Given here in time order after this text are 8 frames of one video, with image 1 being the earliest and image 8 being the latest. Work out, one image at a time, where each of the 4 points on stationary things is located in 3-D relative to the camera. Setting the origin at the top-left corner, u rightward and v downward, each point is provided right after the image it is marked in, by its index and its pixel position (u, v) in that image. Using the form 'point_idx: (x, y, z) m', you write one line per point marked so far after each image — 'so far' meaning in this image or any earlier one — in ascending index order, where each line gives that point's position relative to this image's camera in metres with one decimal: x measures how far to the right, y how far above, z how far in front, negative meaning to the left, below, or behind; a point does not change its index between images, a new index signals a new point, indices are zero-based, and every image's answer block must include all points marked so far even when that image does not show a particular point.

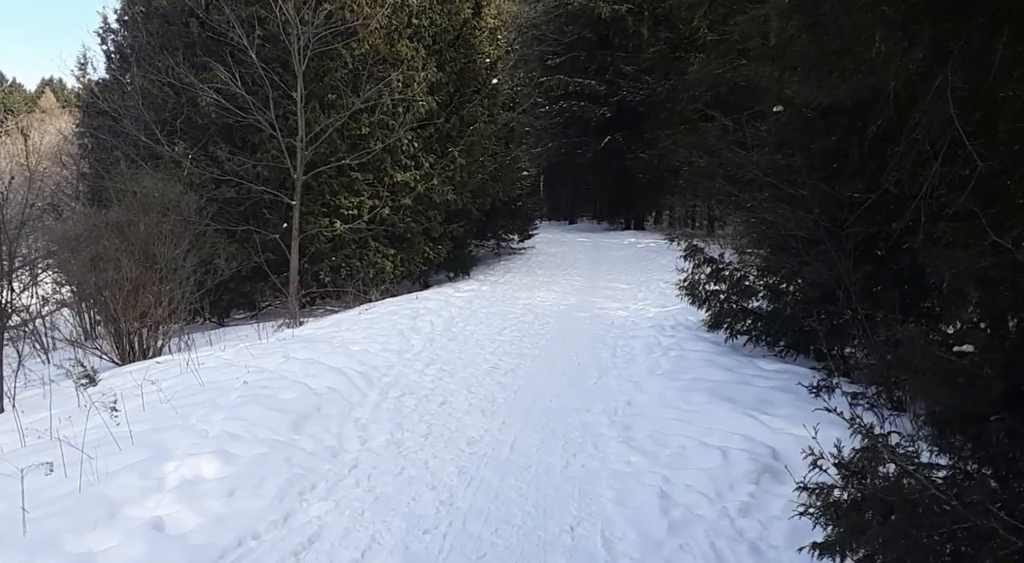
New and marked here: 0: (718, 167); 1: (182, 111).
0: (+2.5, +1.4, +9.3) m
1: (-6.0, +3.1, +13.8) m
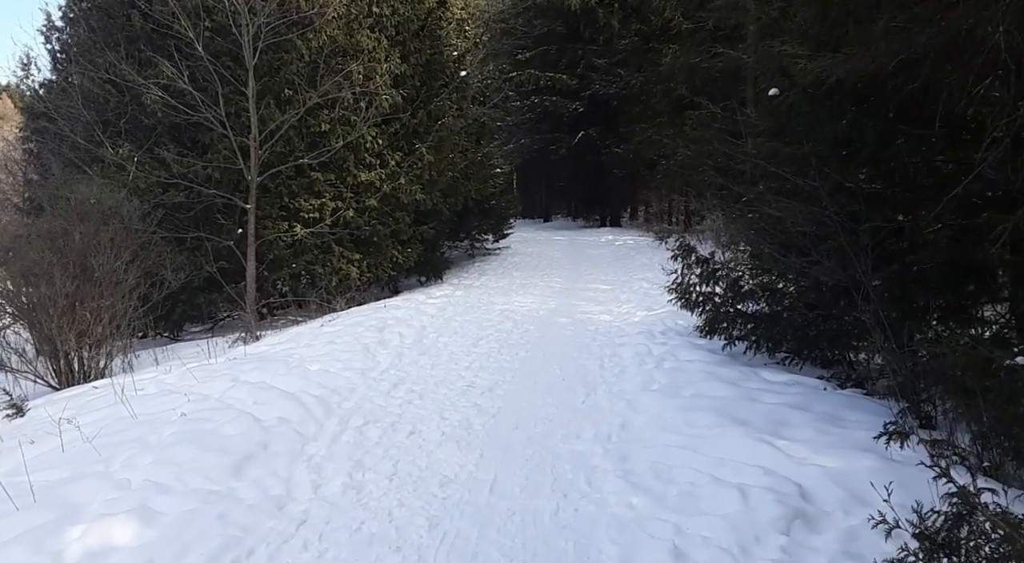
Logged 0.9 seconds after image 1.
0: (+2.2, +1.4, +8.6) m
1: (-6.5, +2.9, +12.8) m
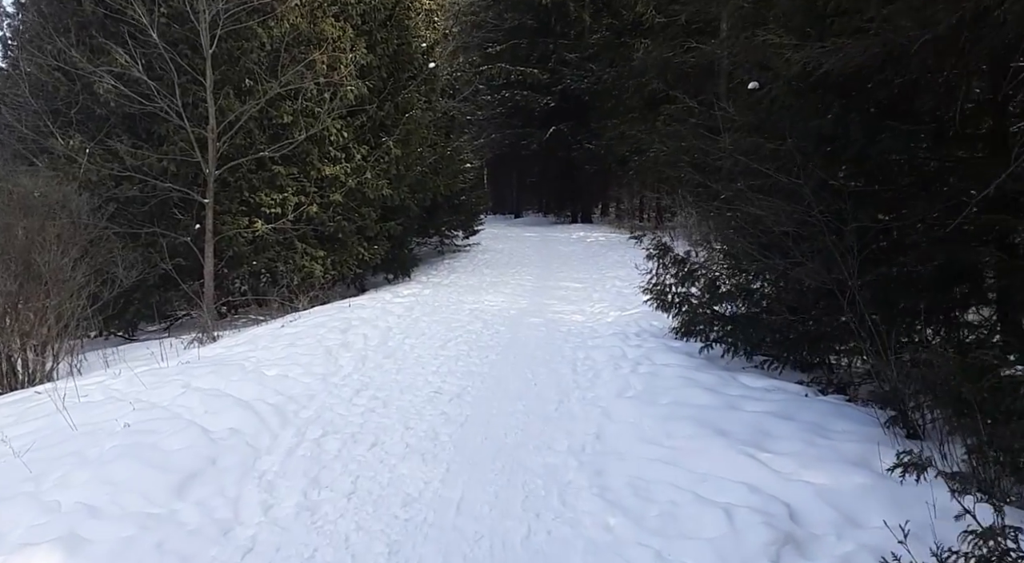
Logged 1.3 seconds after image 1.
0: (+1.9, +1.4, +8.3) m
1: (-7.0, +2.9, +12.2) m
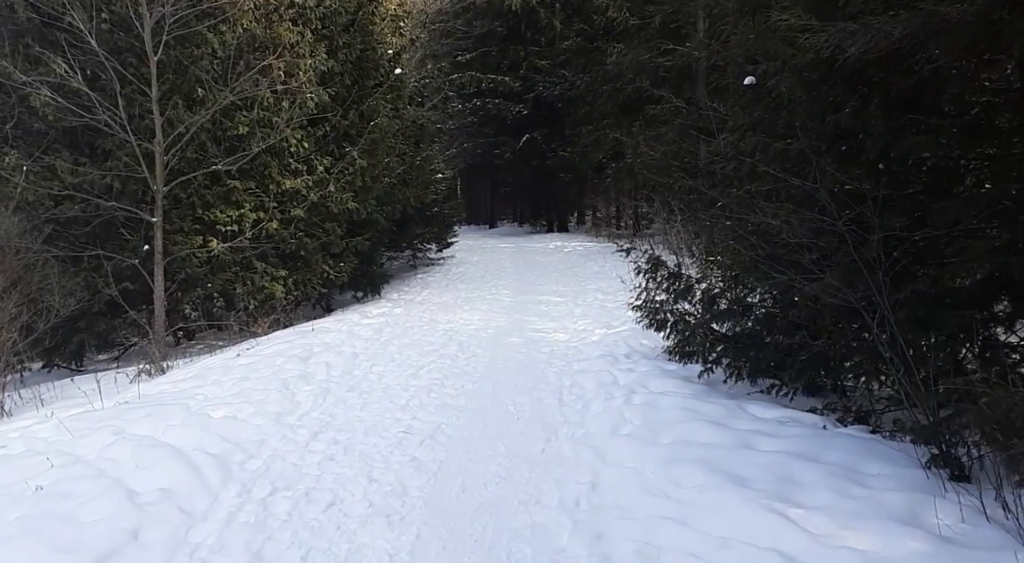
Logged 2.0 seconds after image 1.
0: (+1.6, +1.2, +7.7) m
1: (-7.4, +2.5, +11.2) m
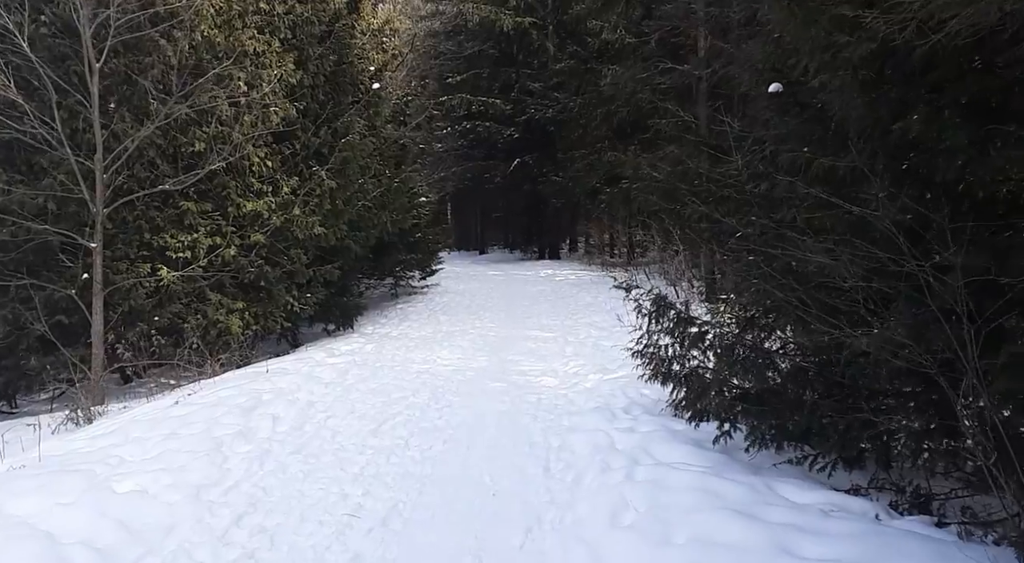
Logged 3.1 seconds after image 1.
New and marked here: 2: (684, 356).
0: (+1.4, +0.9, +6.6) m
1: (-7.6, +2.1, +10.1) m
2: (+1.4, -0.6, +6.0) m
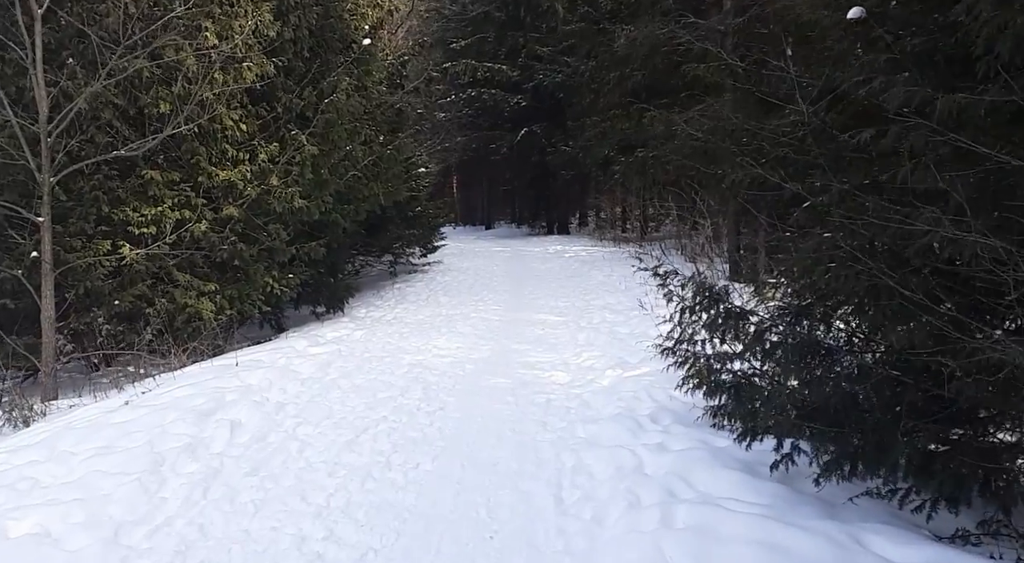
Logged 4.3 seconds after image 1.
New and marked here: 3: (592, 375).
0: (+1.5, +1.0, +5.4) m
1: (-7.5, +2.3, +8.9) m
2: (+1.4, -0.5, +4.9) m
3: (+0.7, -0.9, +7.1) m
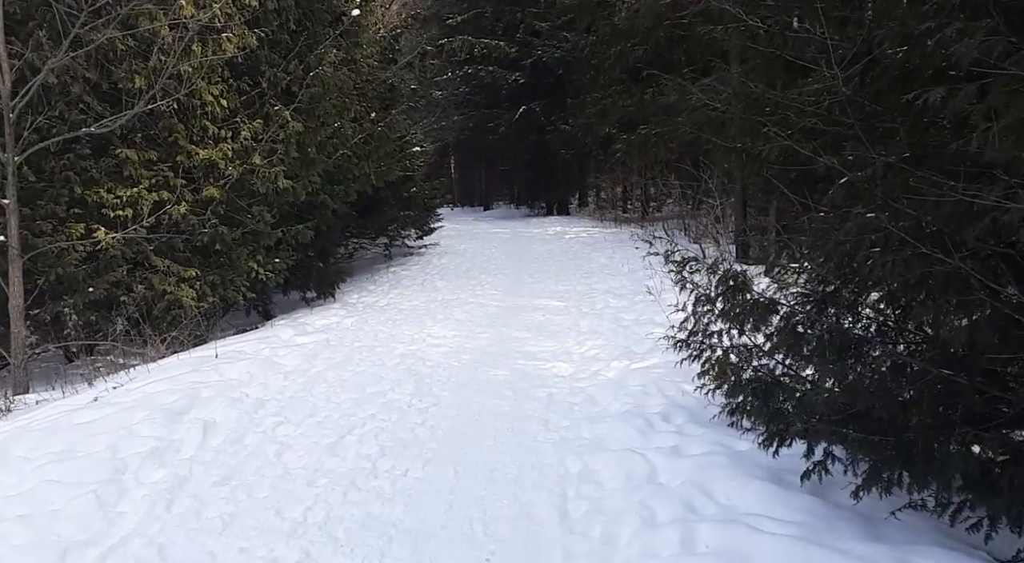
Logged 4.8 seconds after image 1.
0: (+1.5, +1.1, +4.9) m
1: (-7.6, +2.5, +8.4) m
2: (+1.4, -0.4, +4.4) m
3: (+0.7, -0.7, +6.6) m
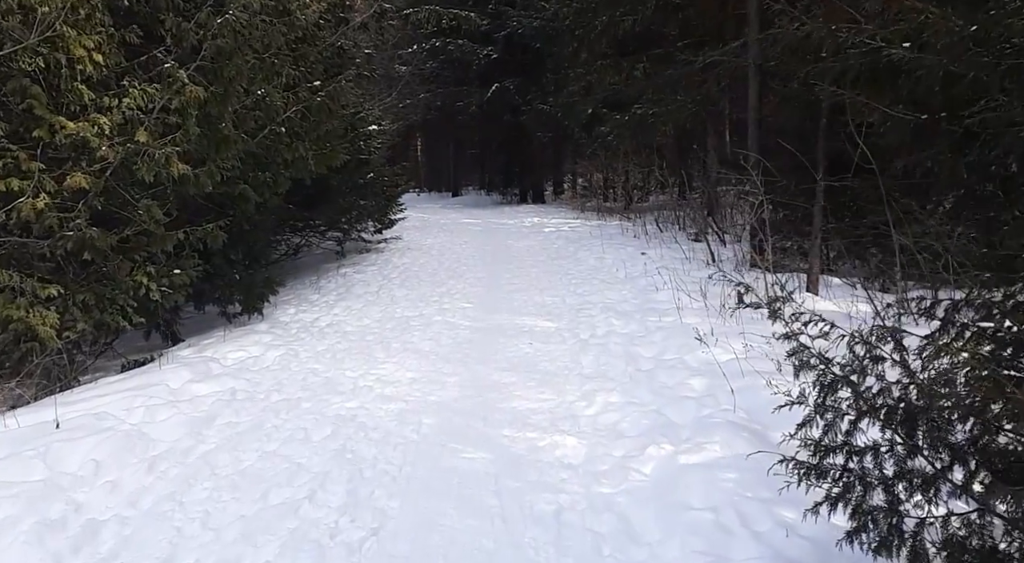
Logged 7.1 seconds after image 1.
0: (+1.4, +0.8, +2.7) m
1: (-7.7, +2.3, +5.8) m
2: (+1.4, -0.7, +2.2) m
3: (+0.6, -1.0, +4.4) m
